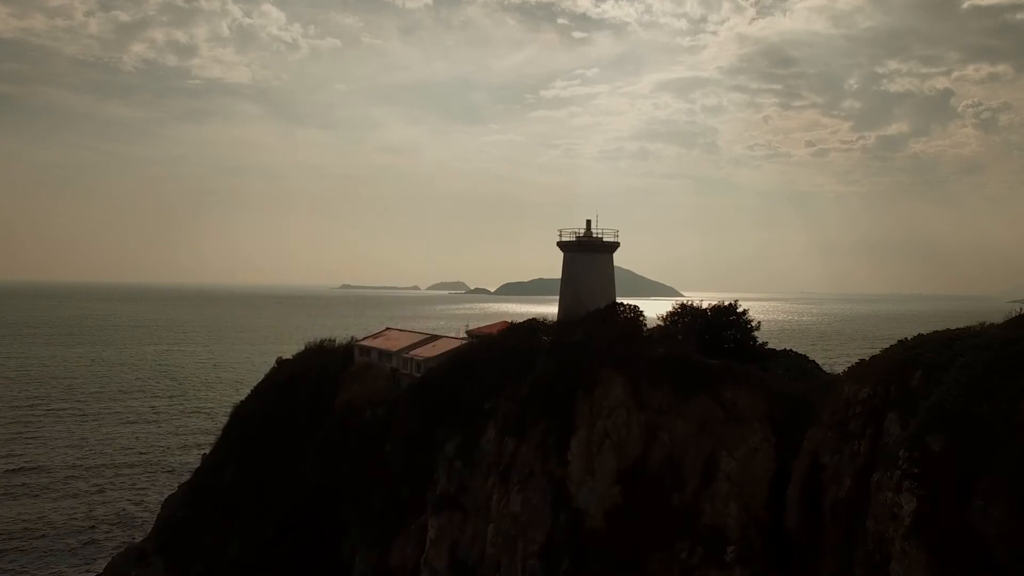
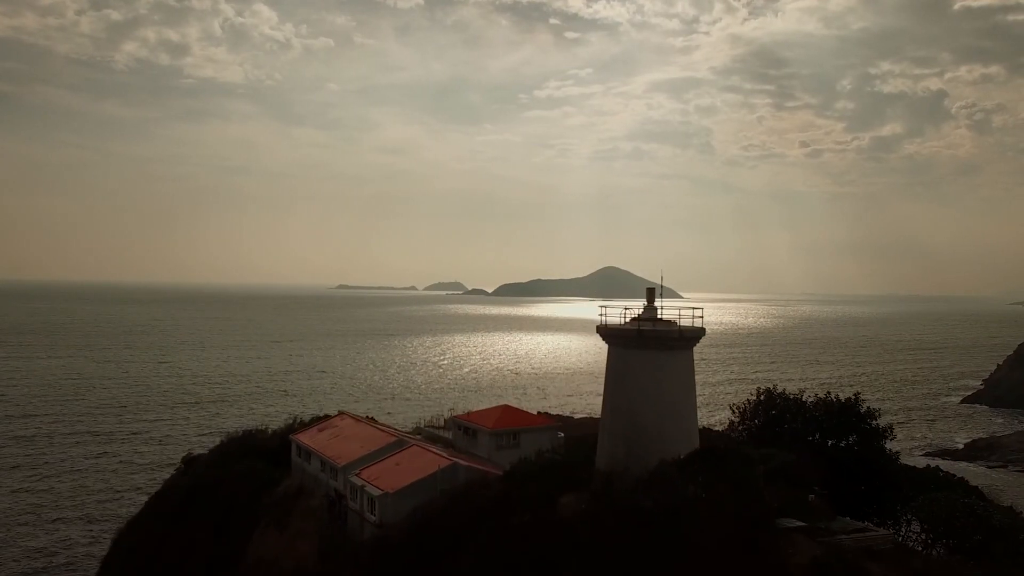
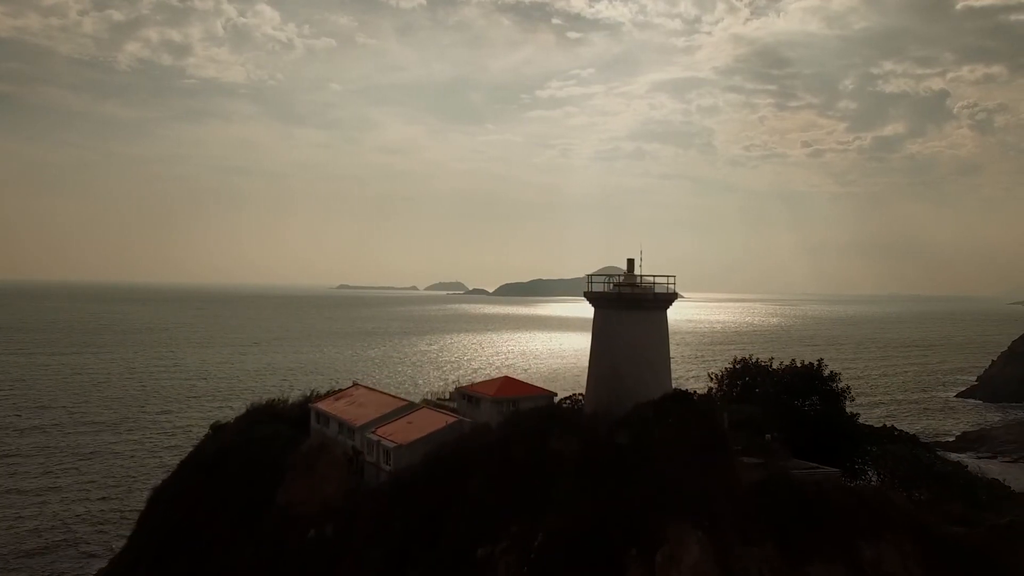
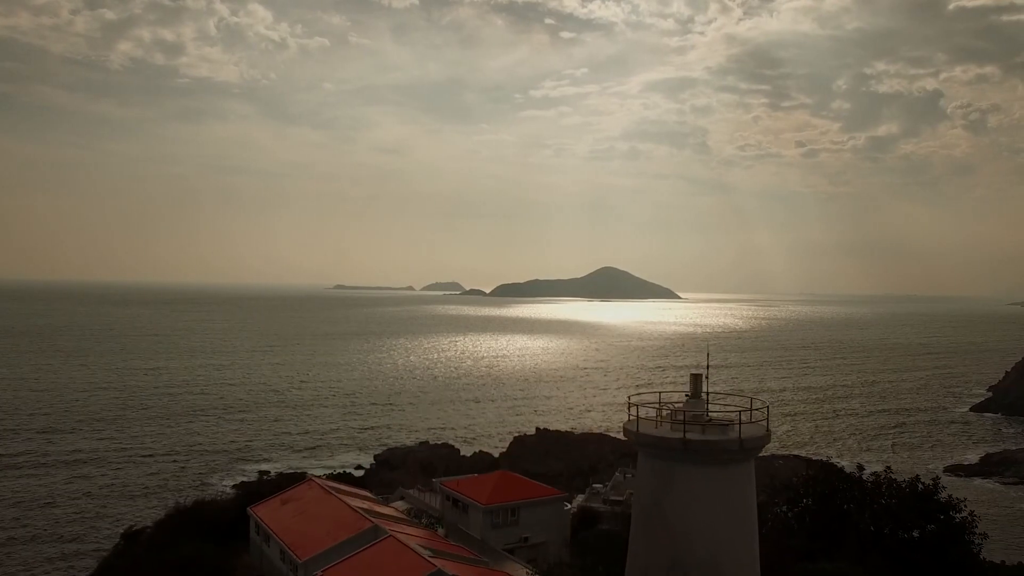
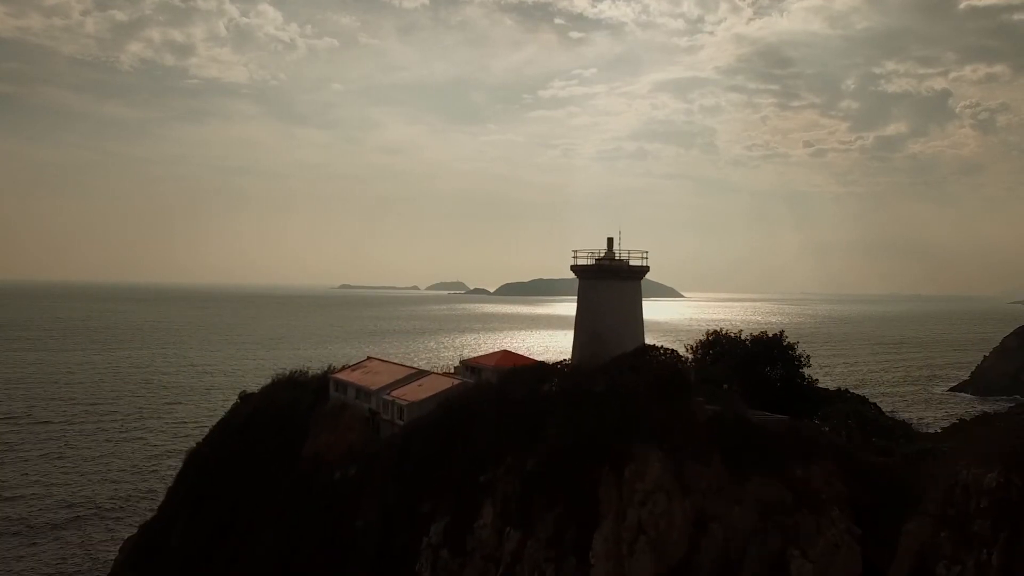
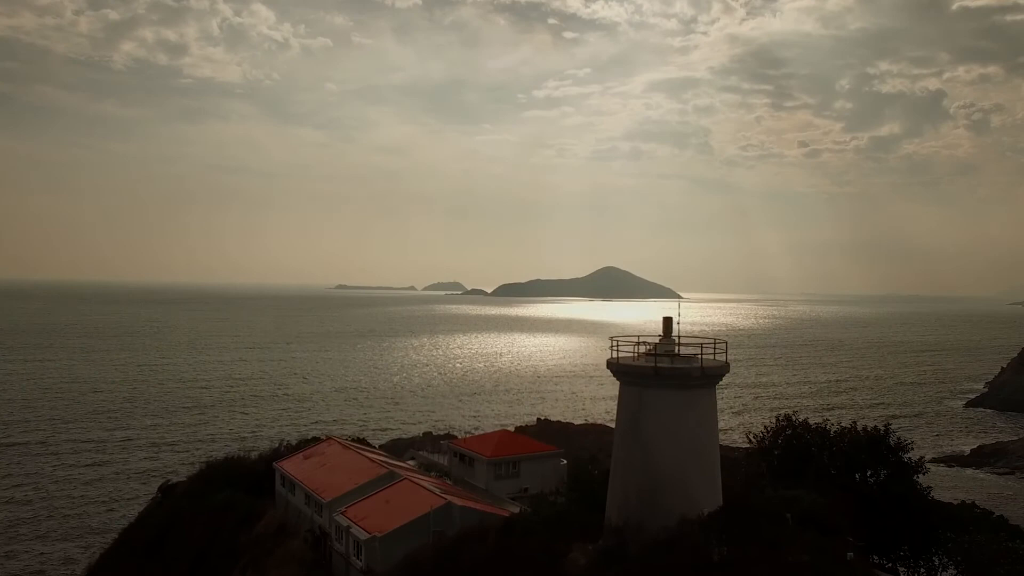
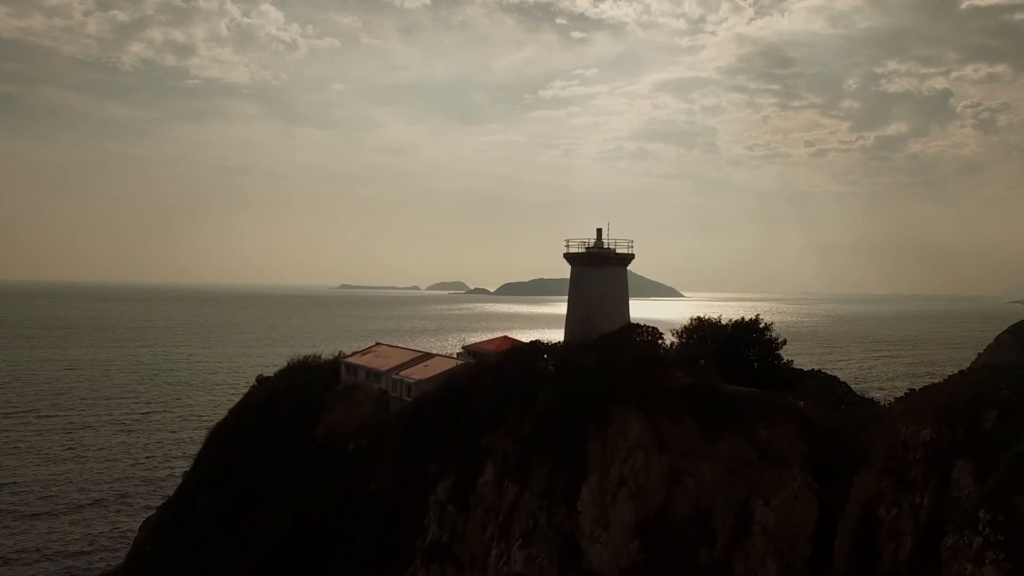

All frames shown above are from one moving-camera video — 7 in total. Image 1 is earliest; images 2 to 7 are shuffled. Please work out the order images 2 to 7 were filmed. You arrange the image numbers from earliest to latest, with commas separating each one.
7, 5, 3, 2, 6, 4
